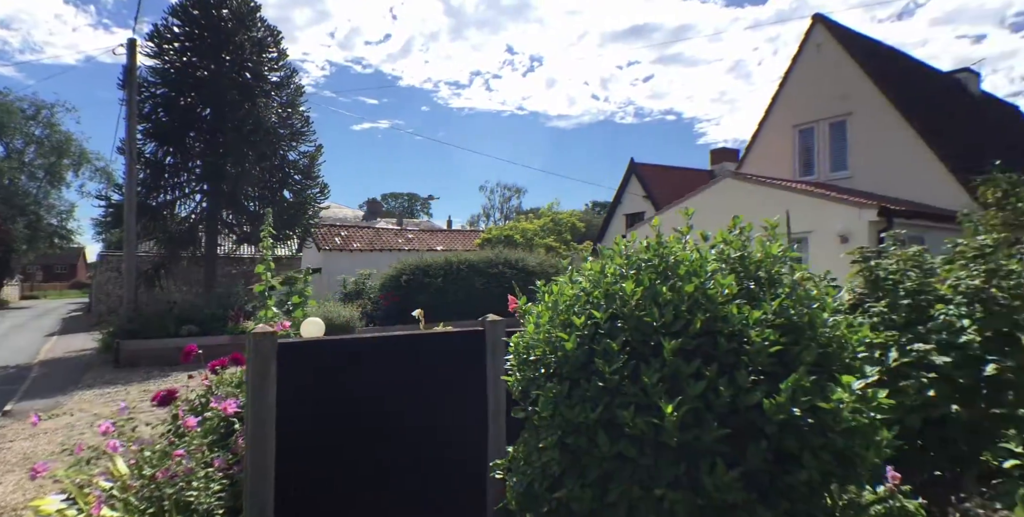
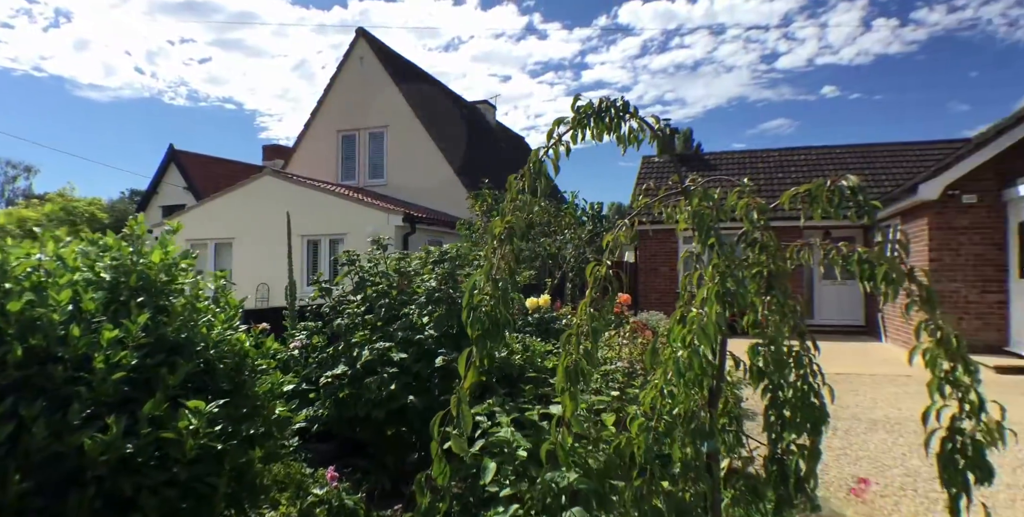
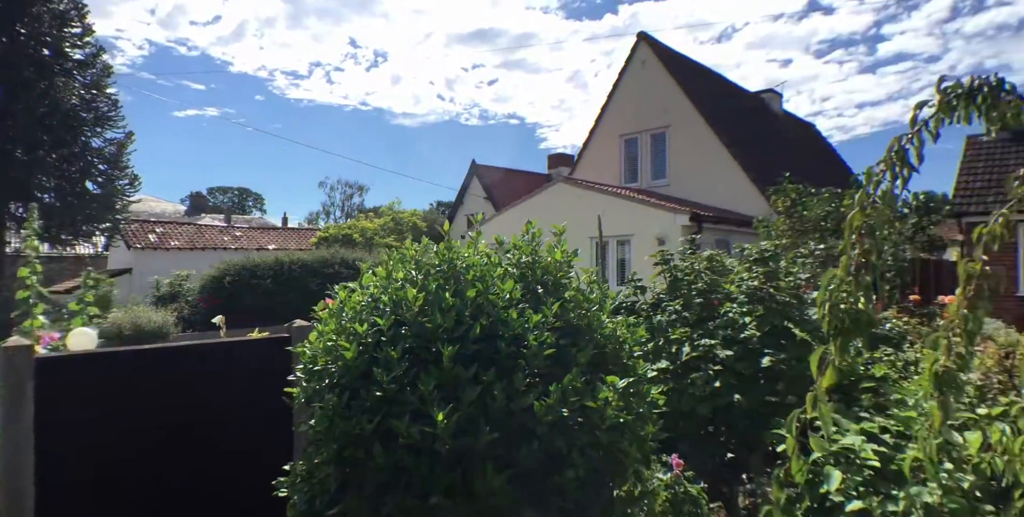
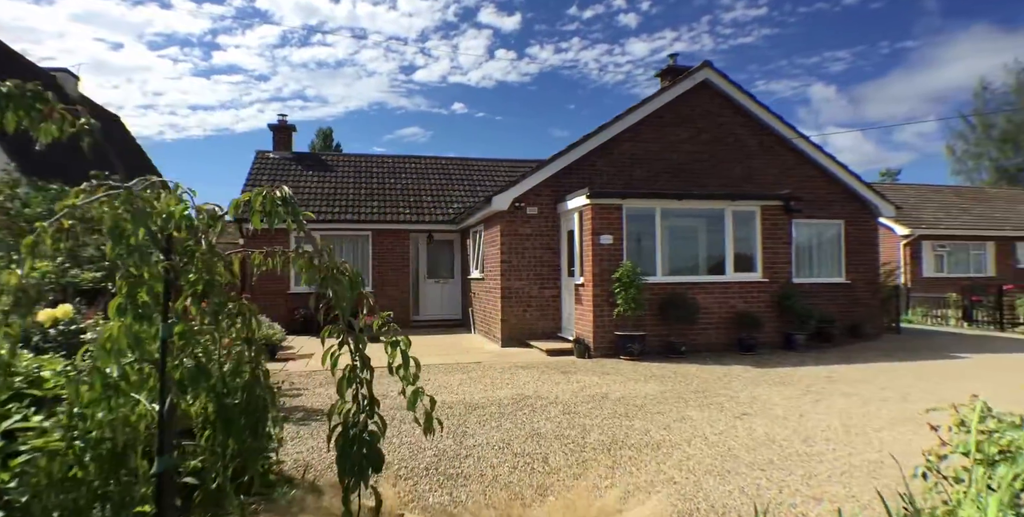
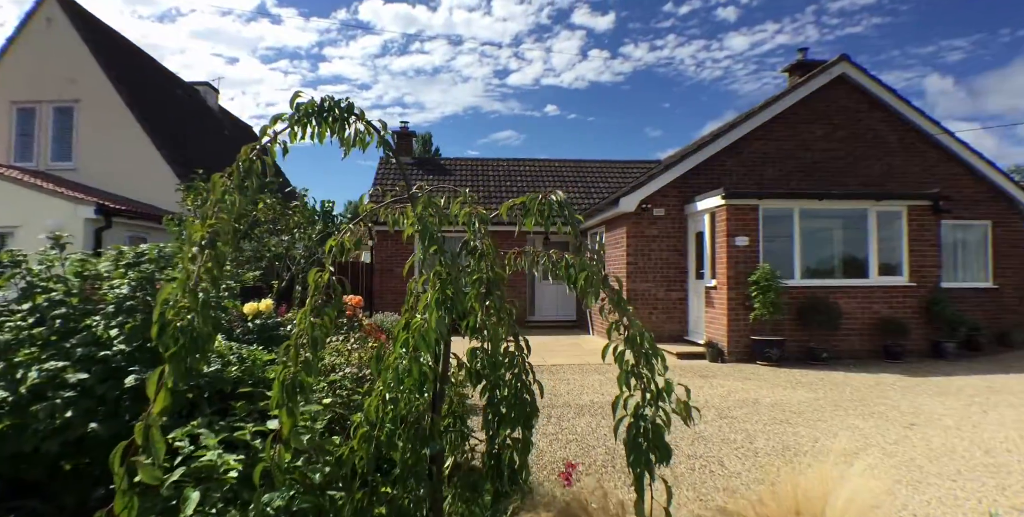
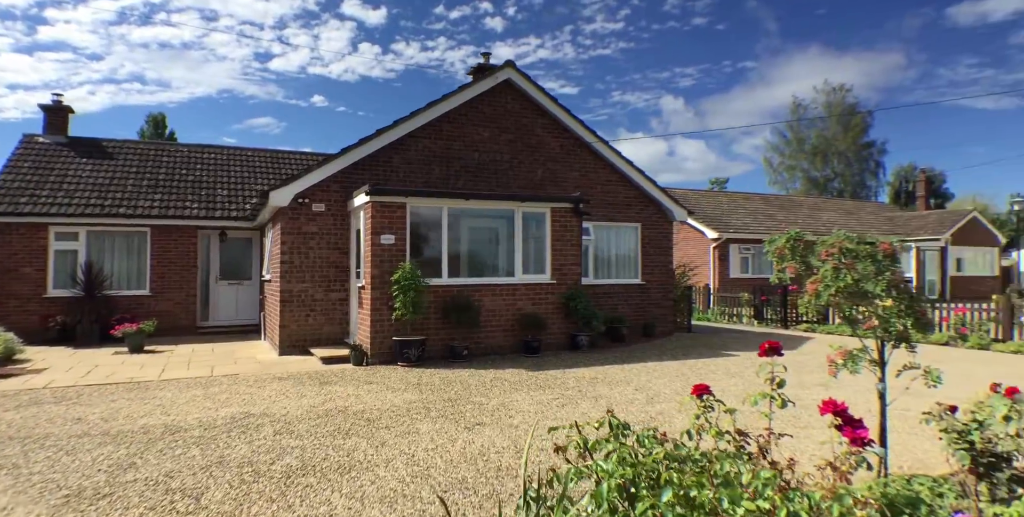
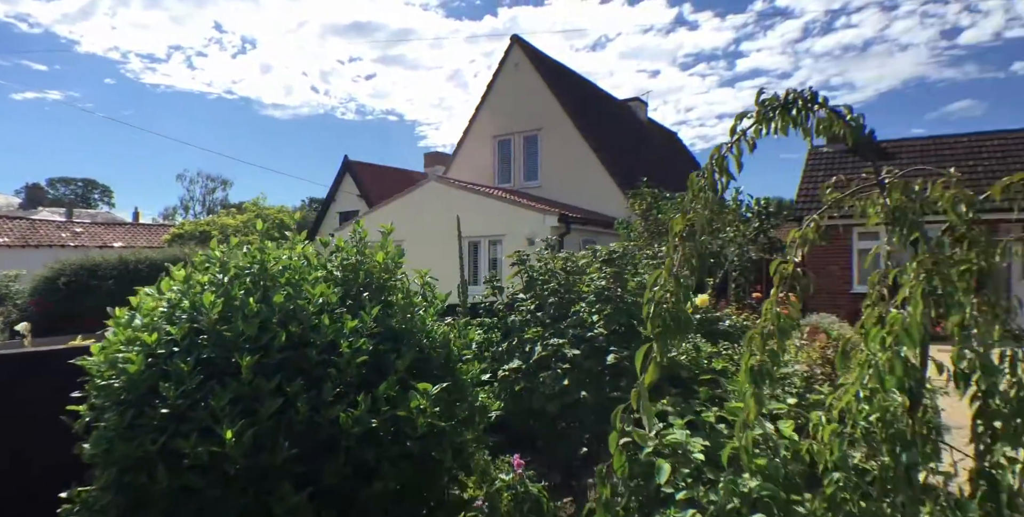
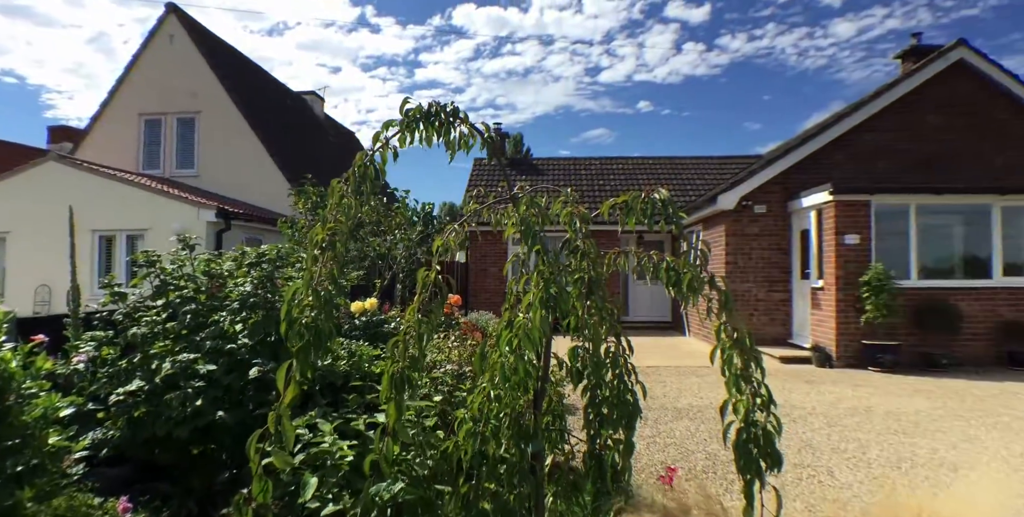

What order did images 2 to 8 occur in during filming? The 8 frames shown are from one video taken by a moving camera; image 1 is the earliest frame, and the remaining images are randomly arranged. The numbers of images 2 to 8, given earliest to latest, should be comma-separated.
3, 7, 2, 8, 5, 4, 6
